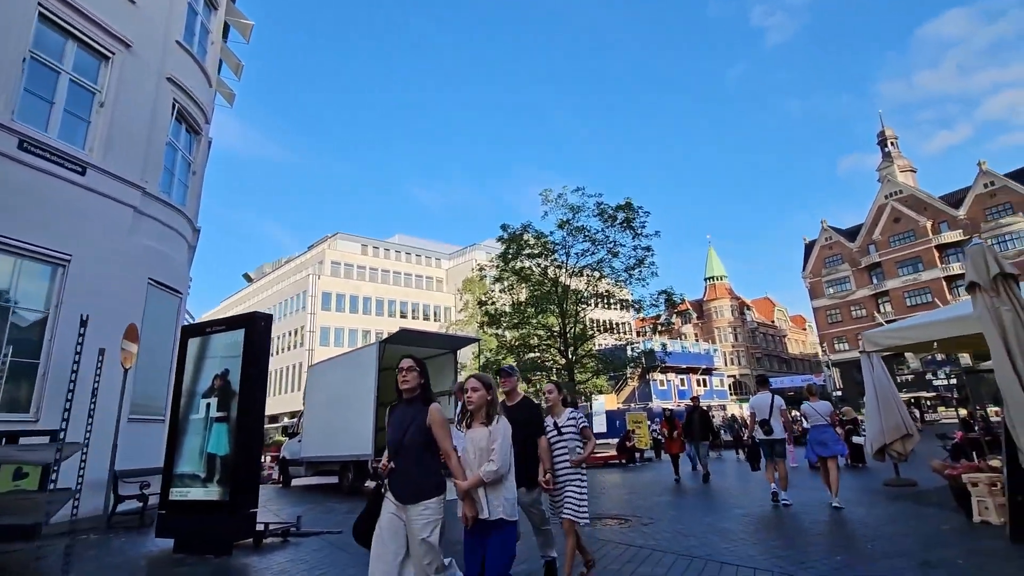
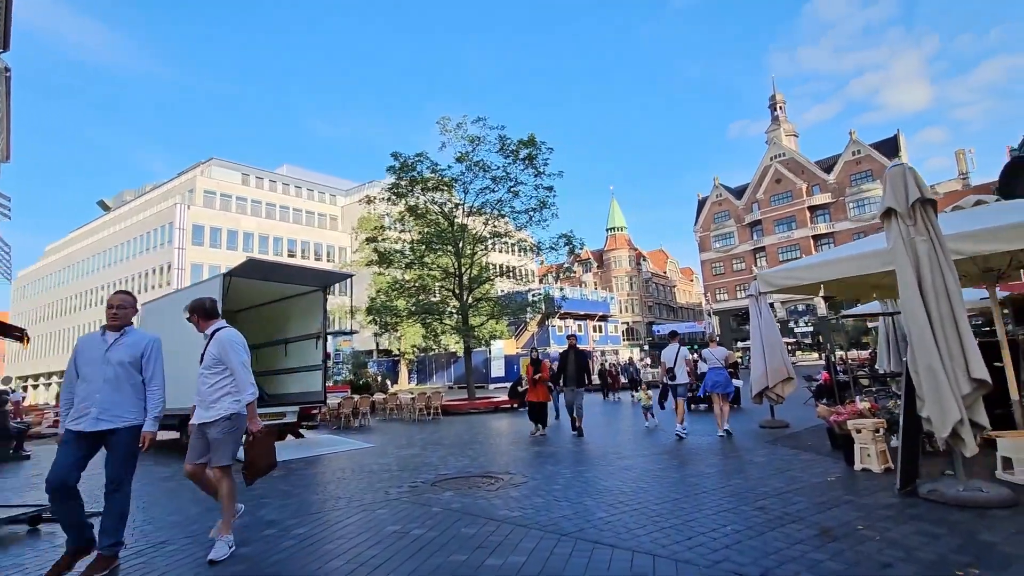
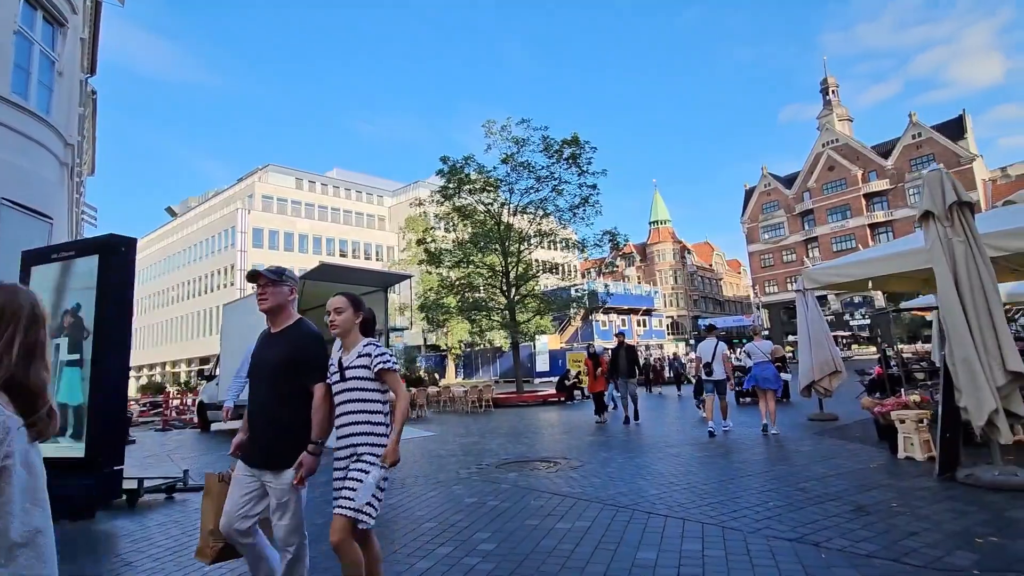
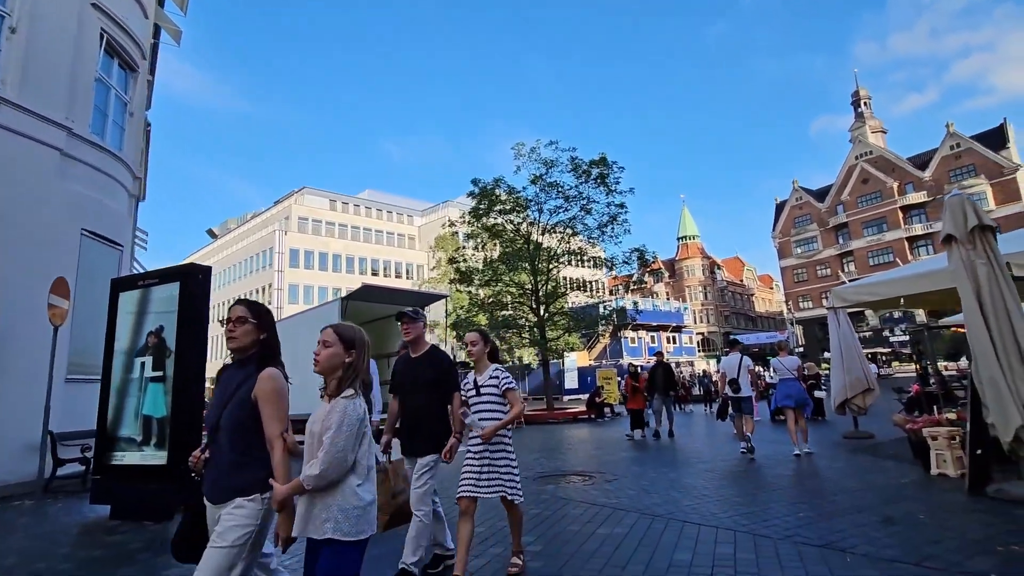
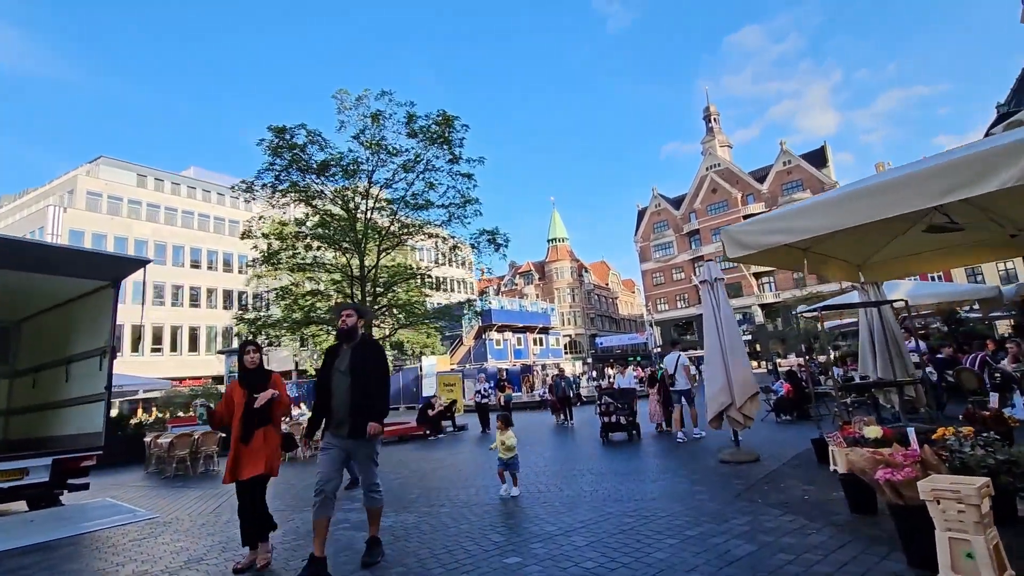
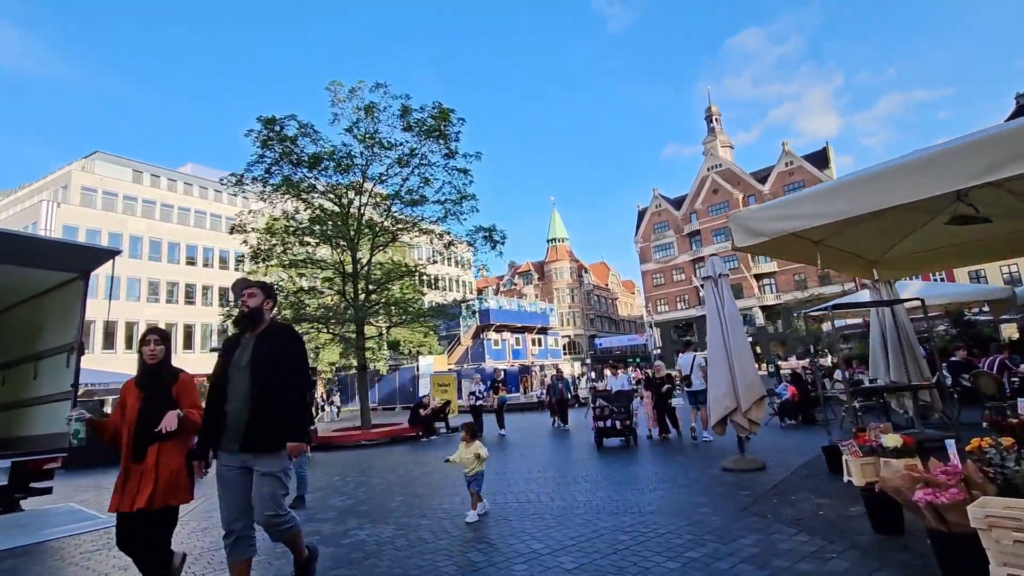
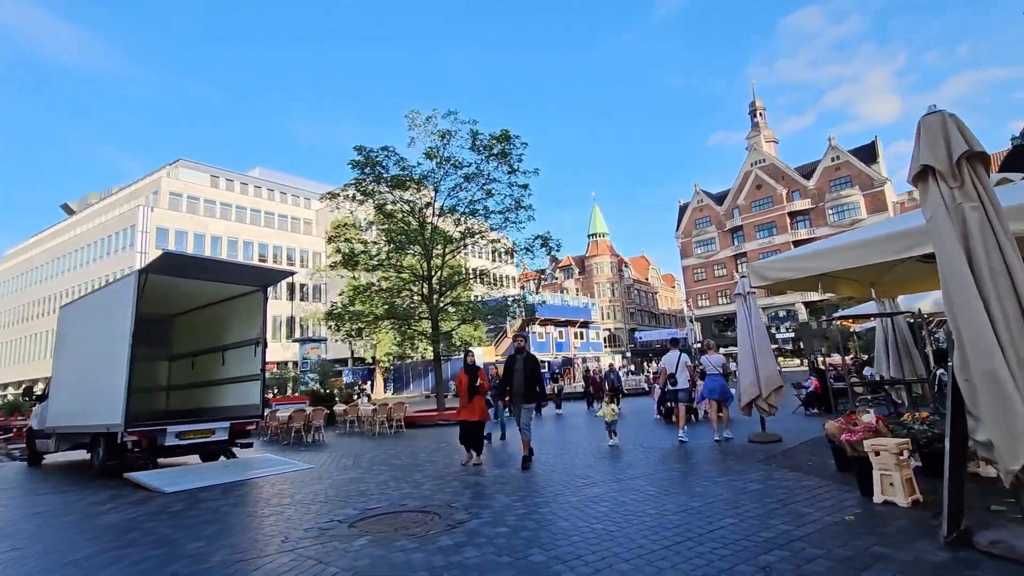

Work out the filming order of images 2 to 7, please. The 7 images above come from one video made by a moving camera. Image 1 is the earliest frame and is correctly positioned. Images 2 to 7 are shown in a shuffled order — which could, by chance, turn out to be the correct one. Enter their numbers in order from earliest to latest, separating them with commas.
4, 3, 2, 7, 5, 6
